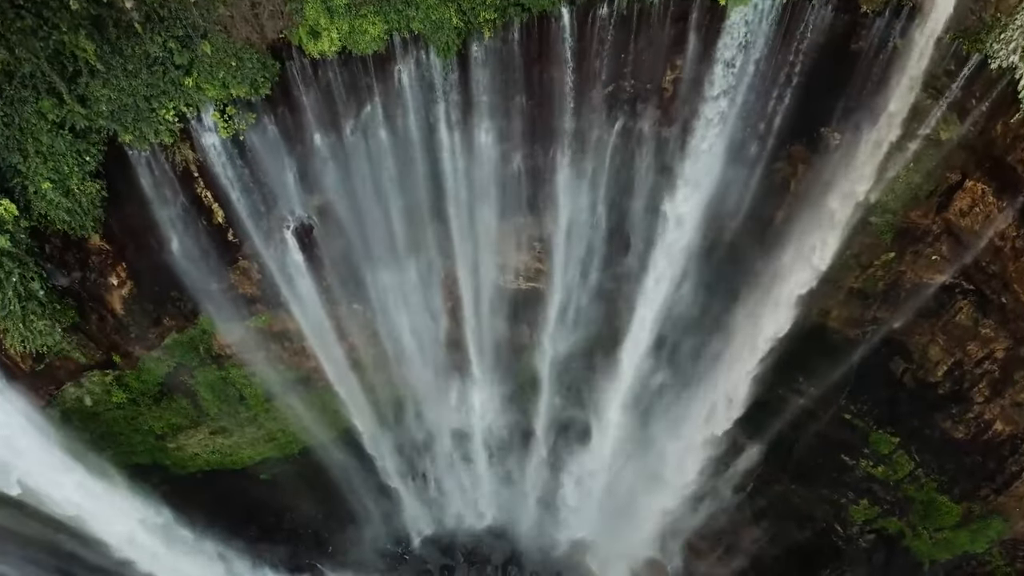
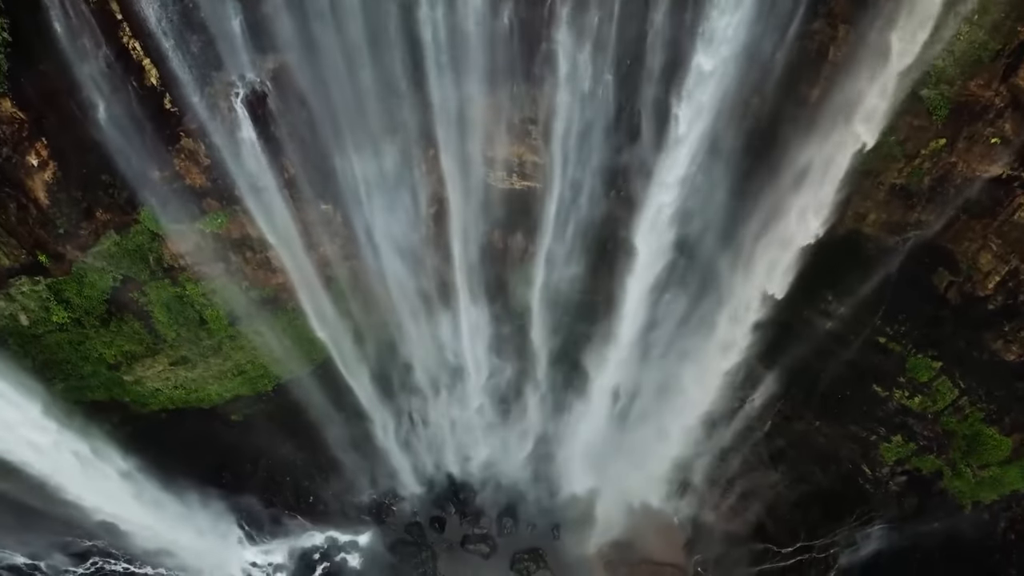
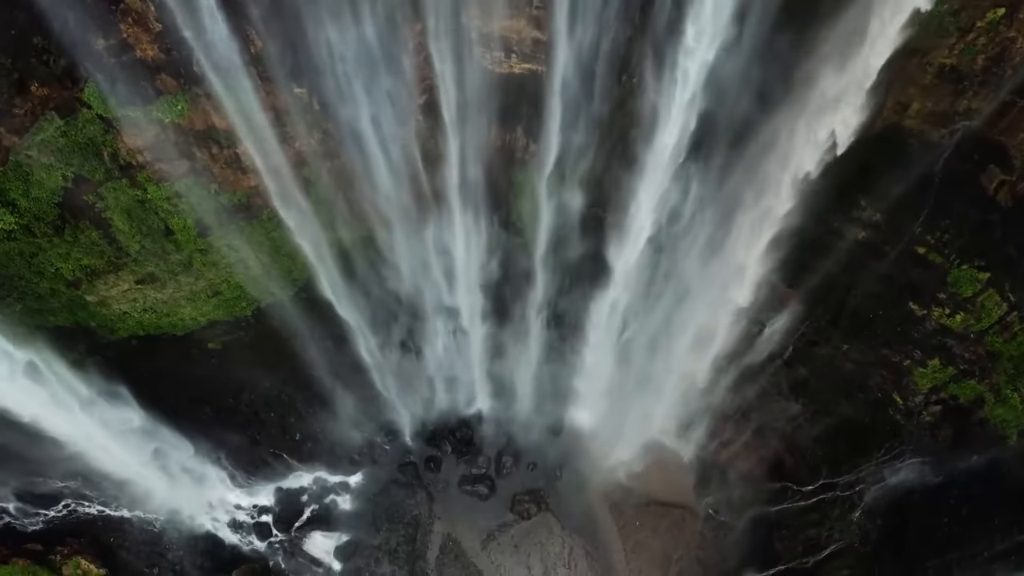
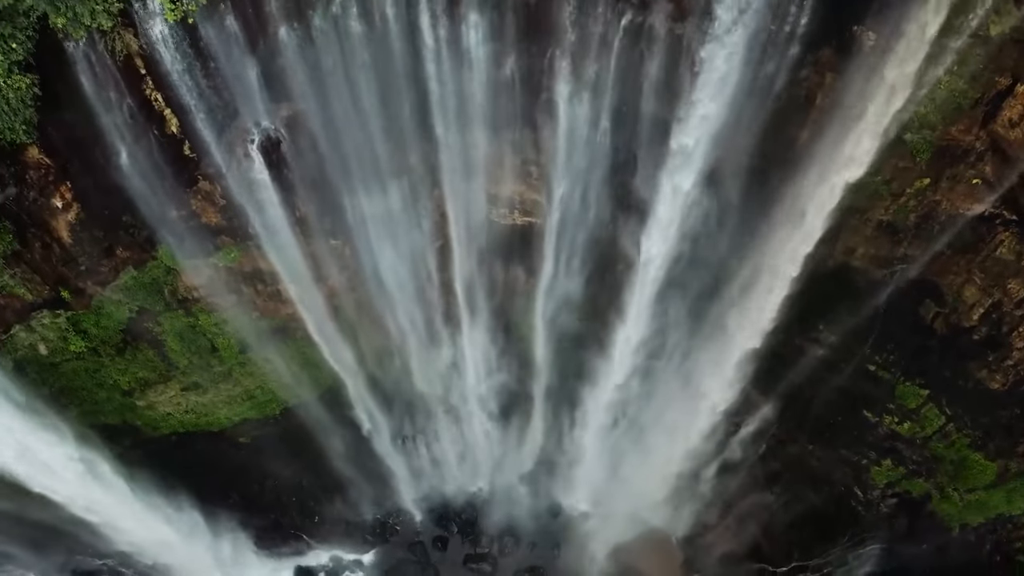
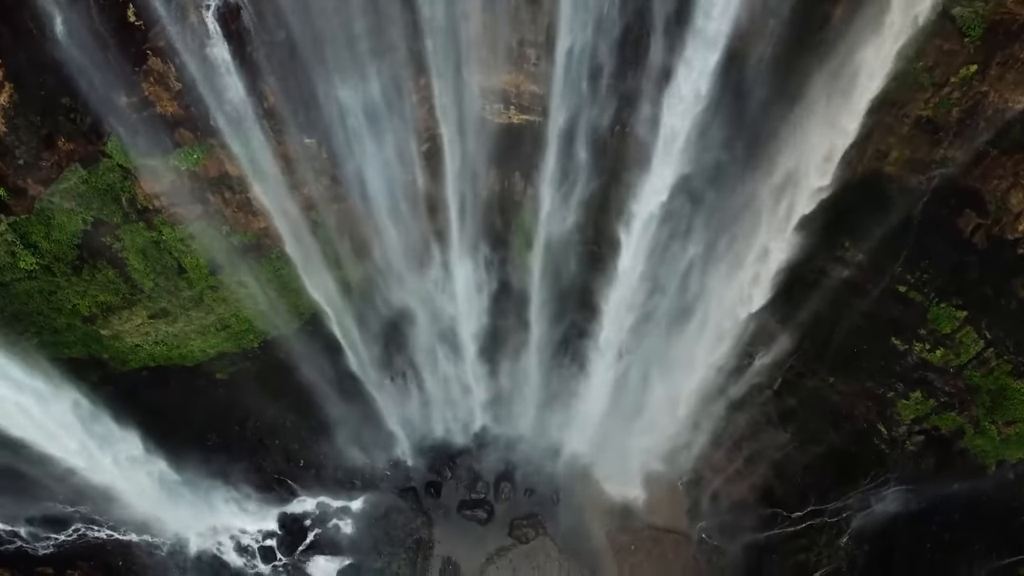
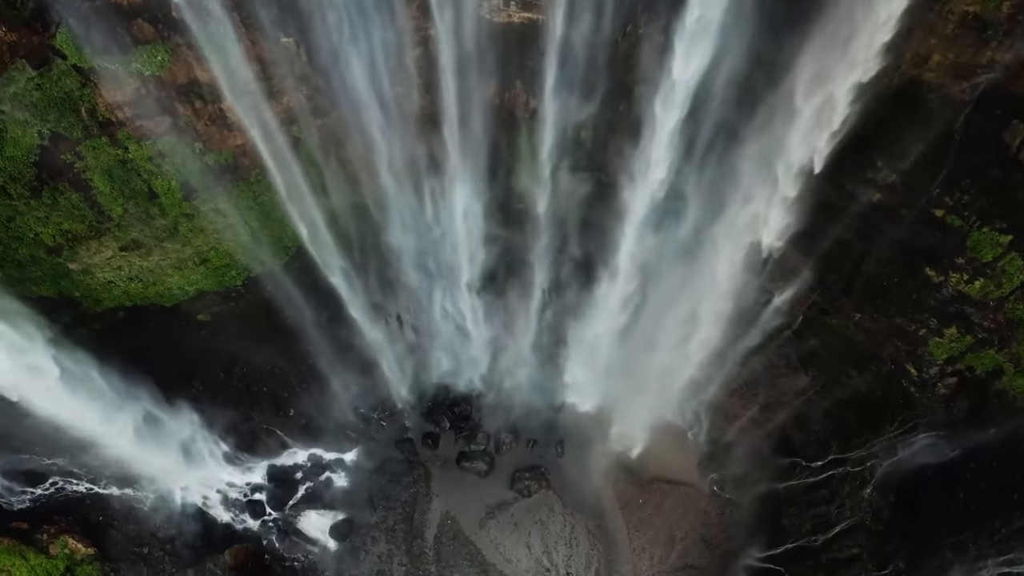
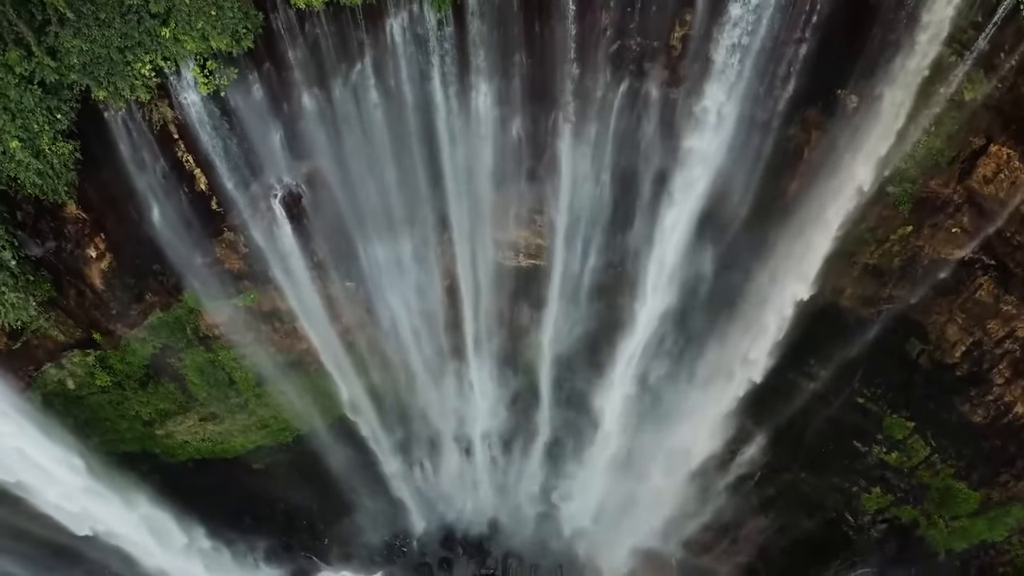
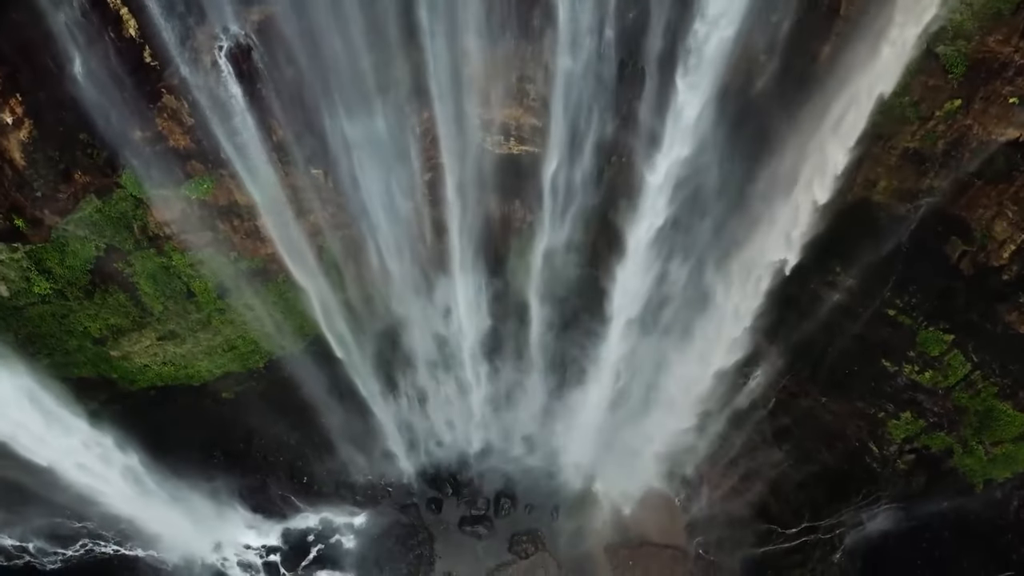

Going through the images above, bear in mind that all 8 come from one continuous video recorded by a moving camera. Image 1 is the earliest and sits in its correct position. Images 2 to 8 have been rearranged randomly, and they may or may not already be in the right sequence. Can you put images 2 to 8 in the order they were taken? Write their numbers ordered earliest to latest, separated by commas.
7, 4, 2, 8, 5, 3, 6
